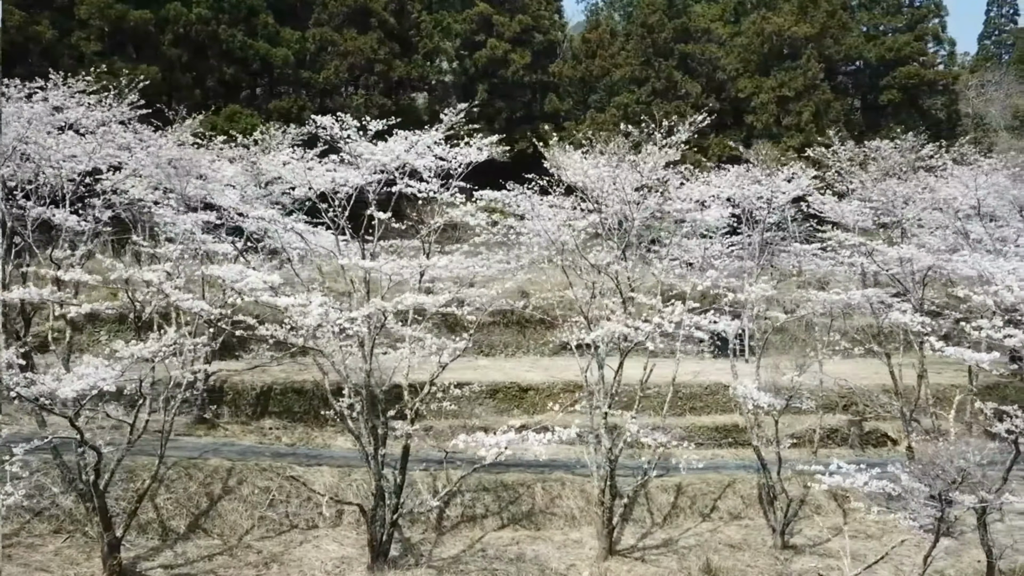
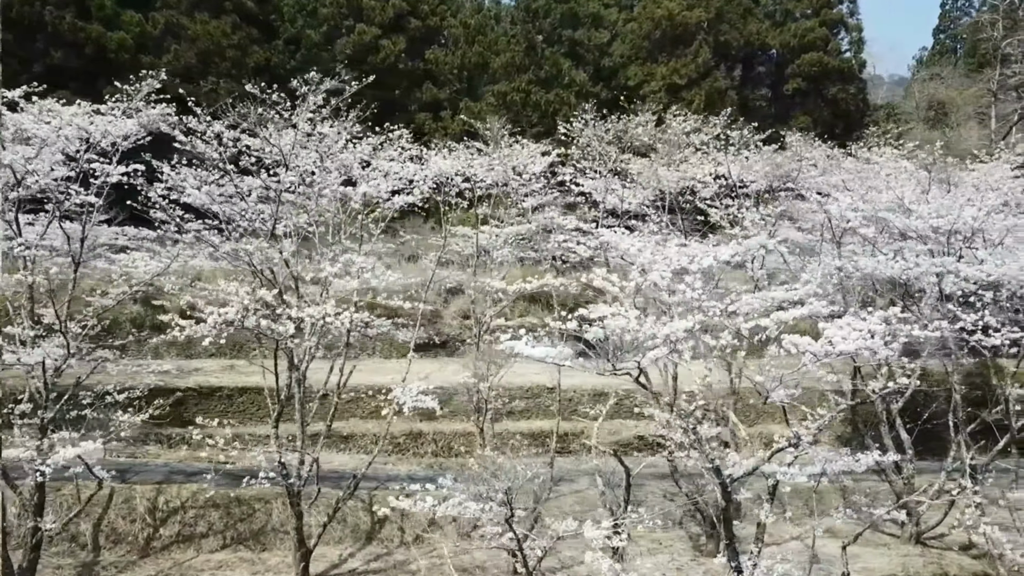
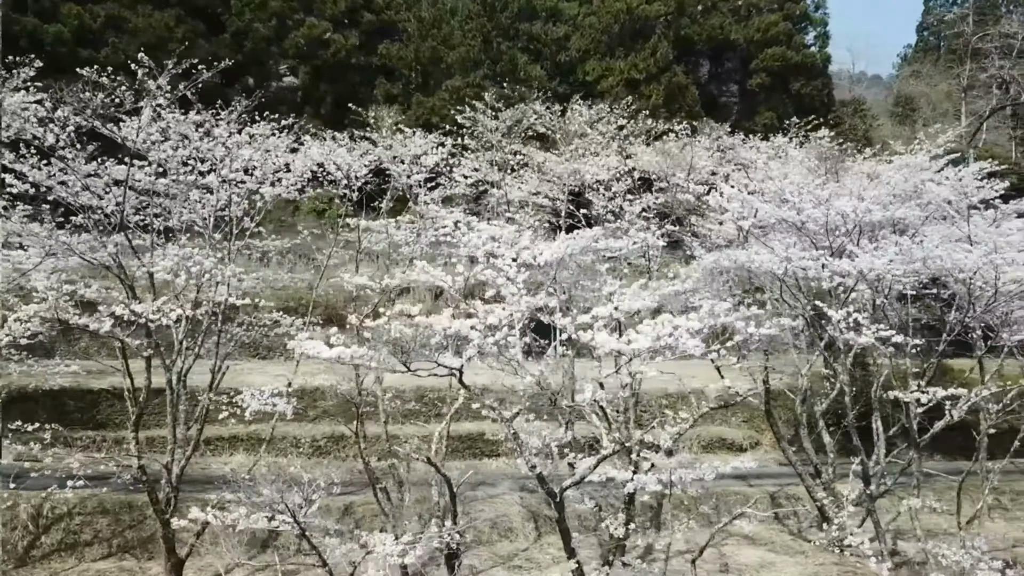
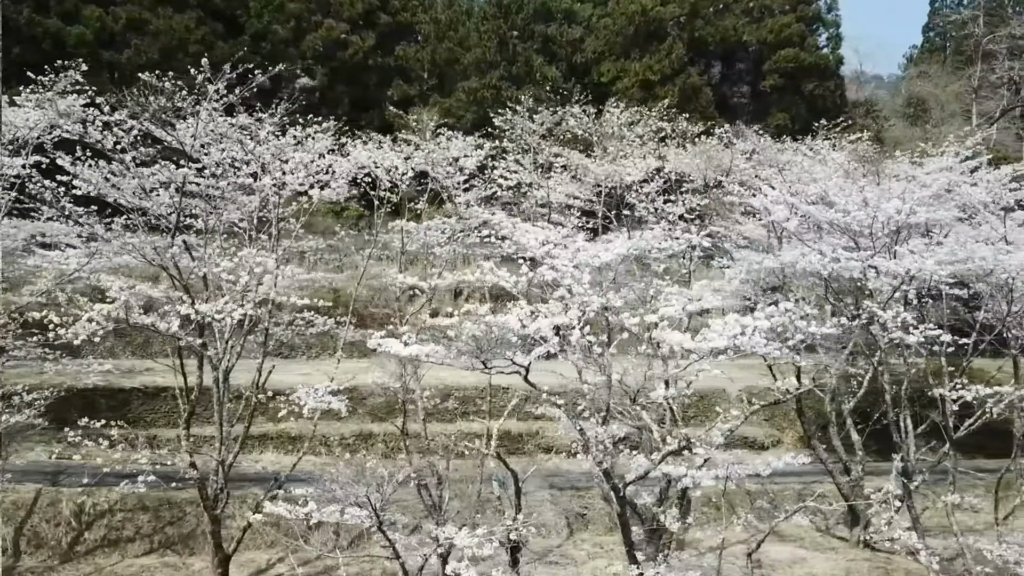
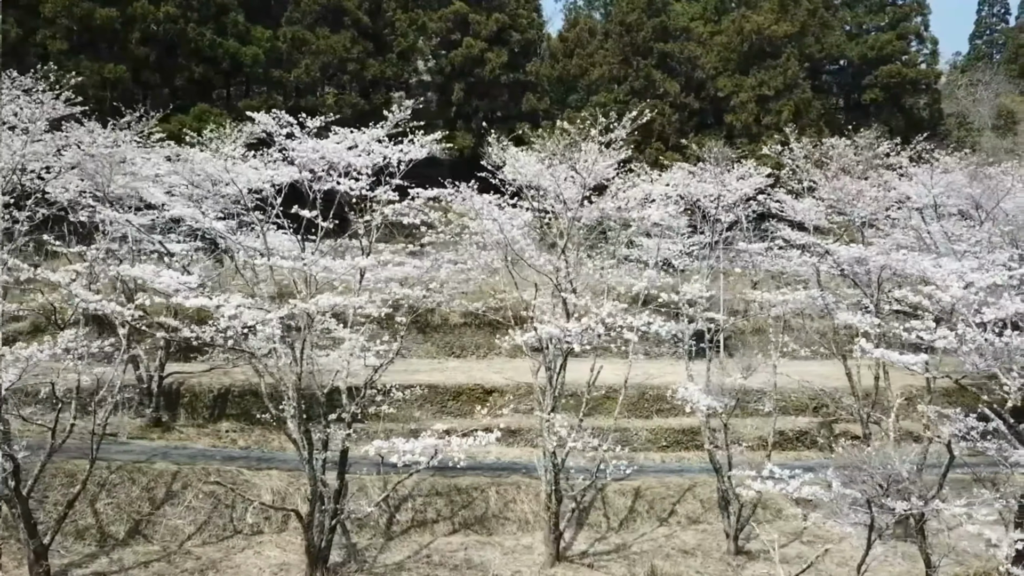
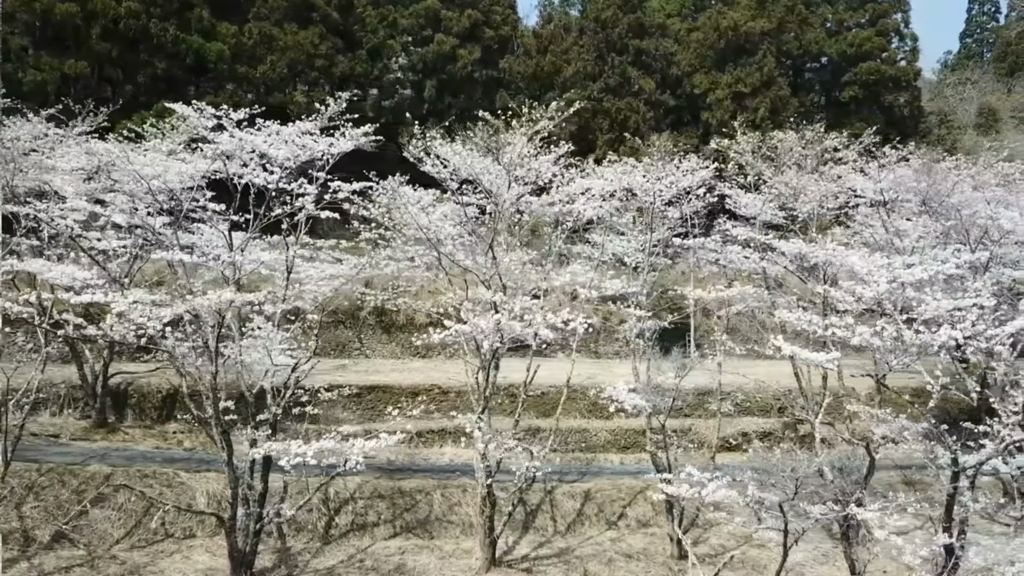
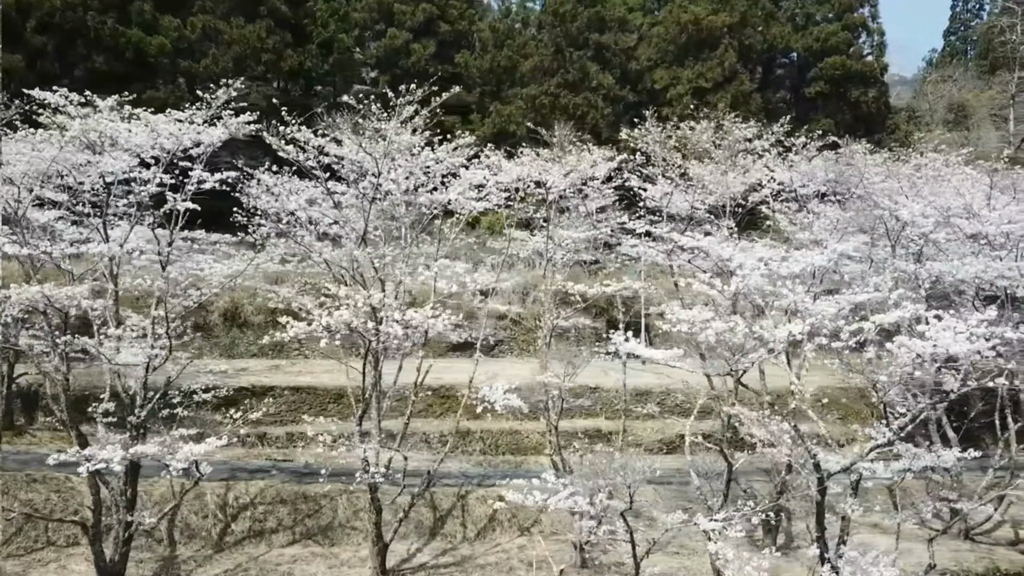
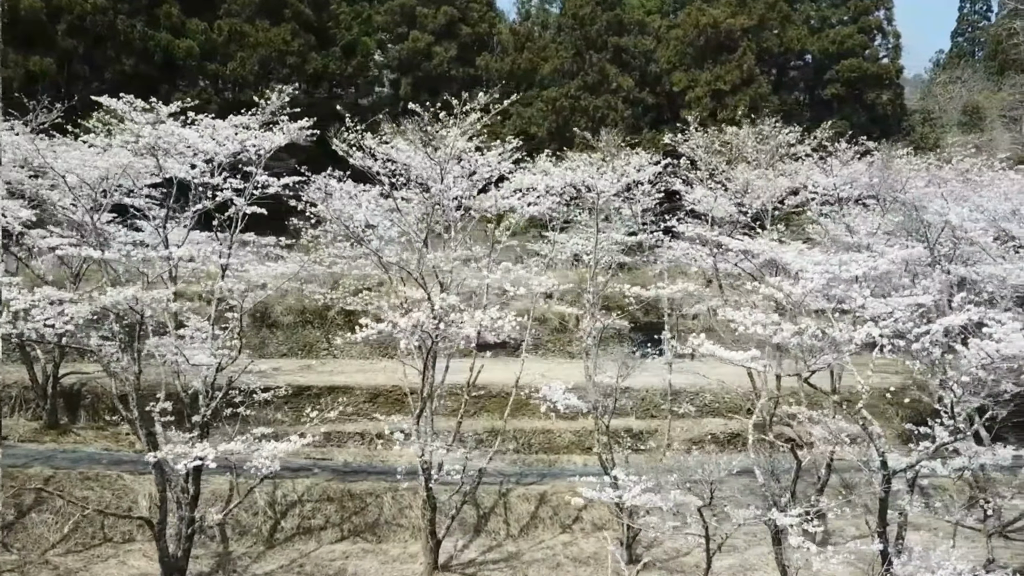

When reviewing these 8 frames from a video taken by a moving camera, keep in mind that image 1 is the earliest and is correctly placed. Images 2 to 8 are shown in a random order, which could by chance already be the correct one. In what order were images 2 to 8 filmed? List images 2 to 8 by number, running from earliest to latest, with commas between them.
5, 6, 8, 7, 2, 4, 3
